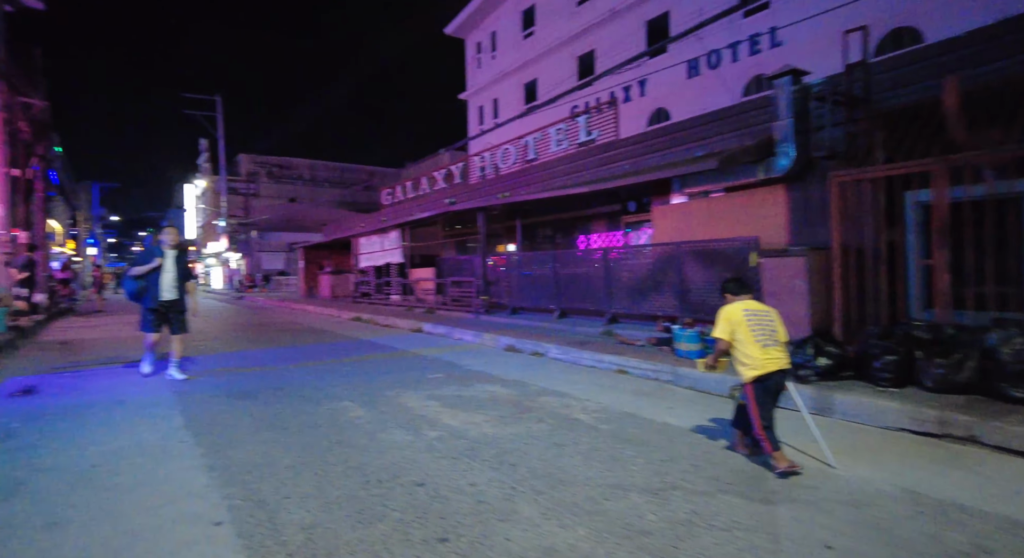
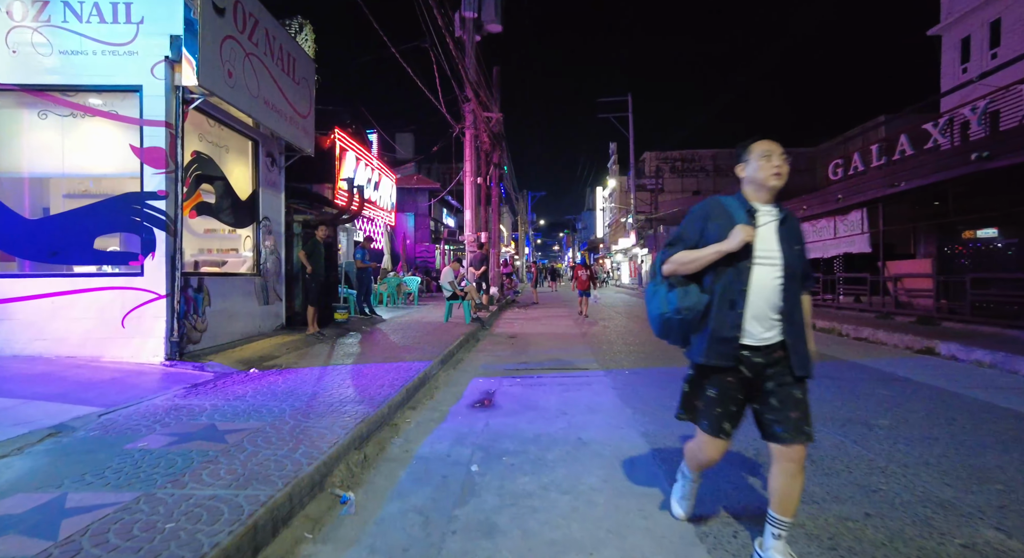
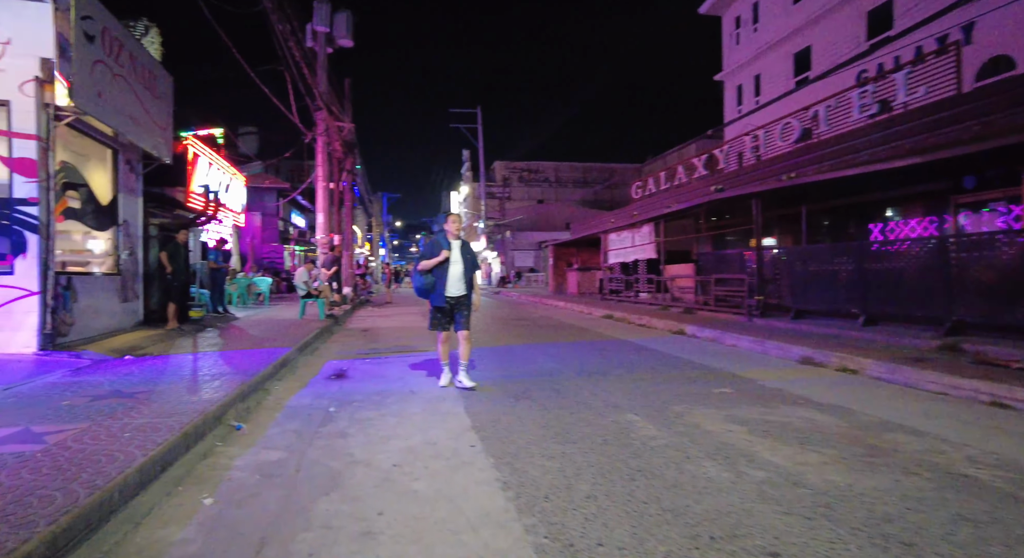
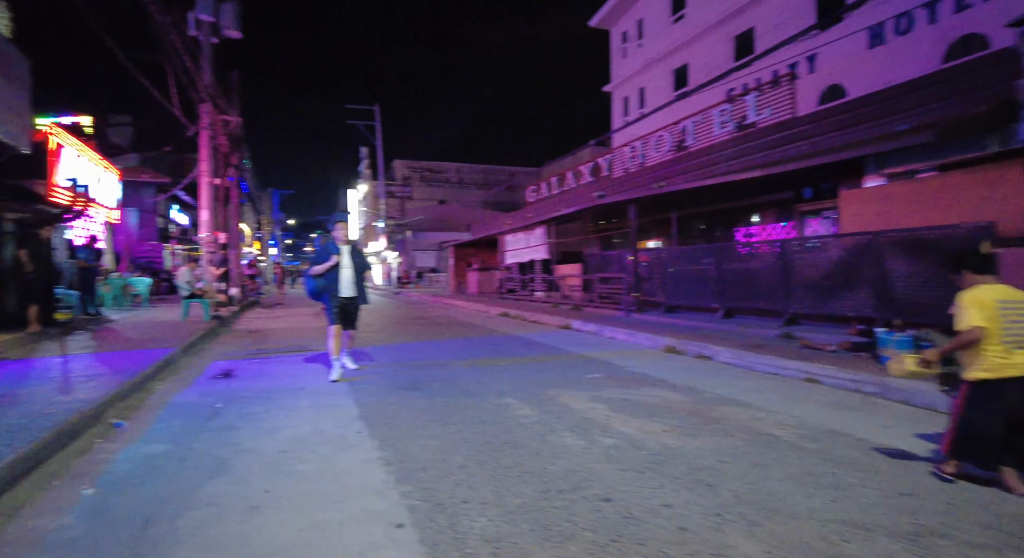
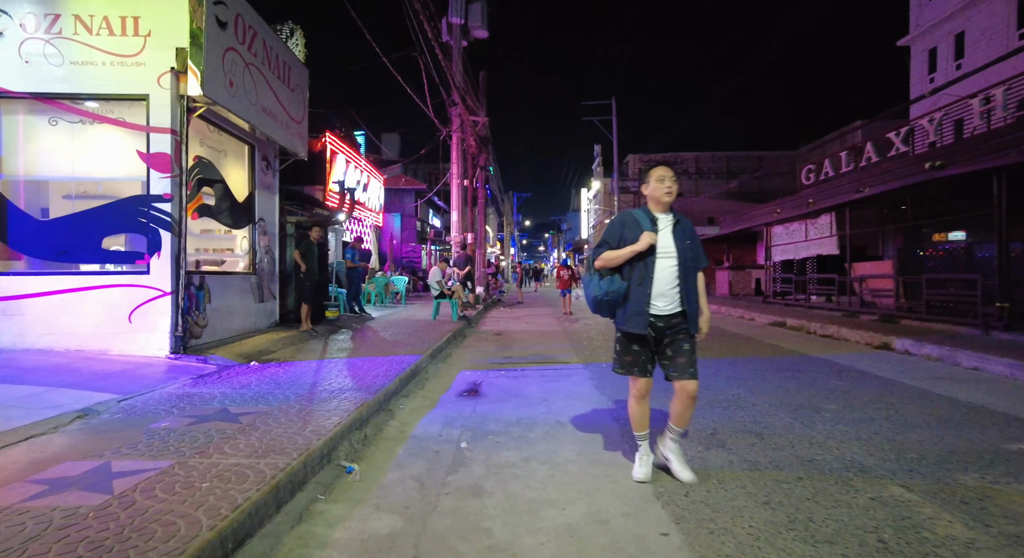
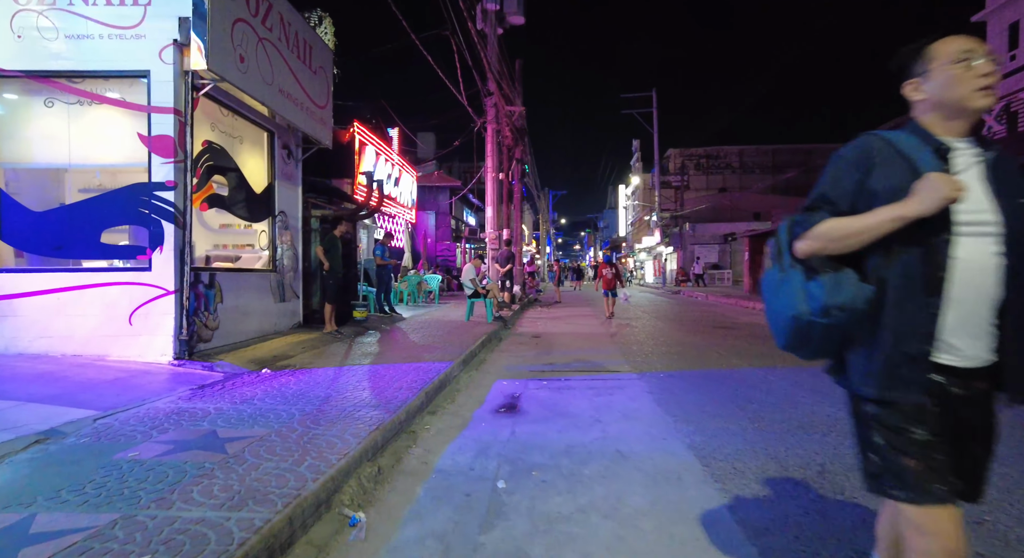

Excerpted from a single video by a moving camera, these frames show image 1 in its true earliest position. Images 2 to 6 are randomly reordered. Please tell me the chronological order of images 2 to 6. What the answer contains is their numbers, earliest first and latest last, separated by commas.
4, 3, 5, 2, 6
